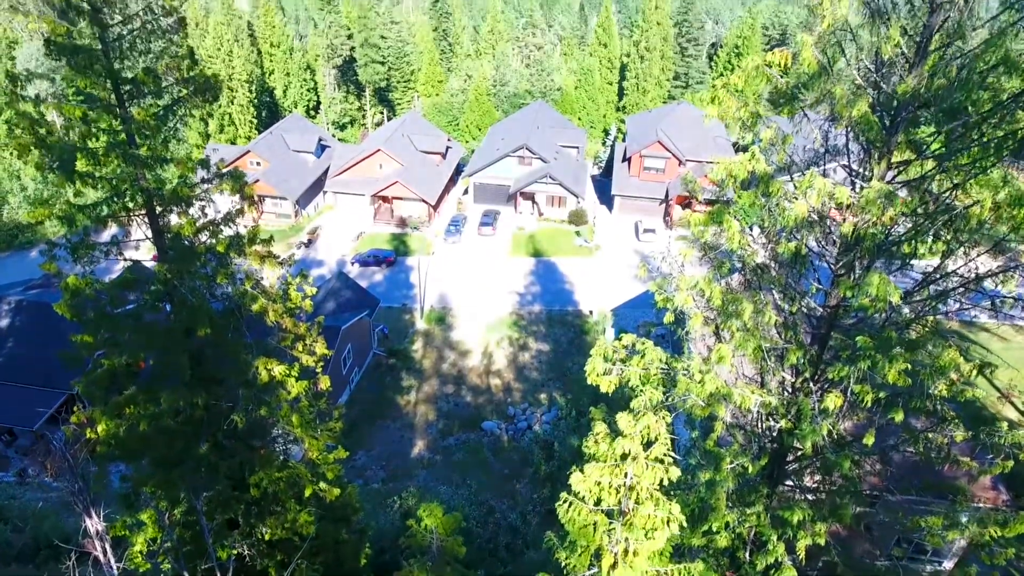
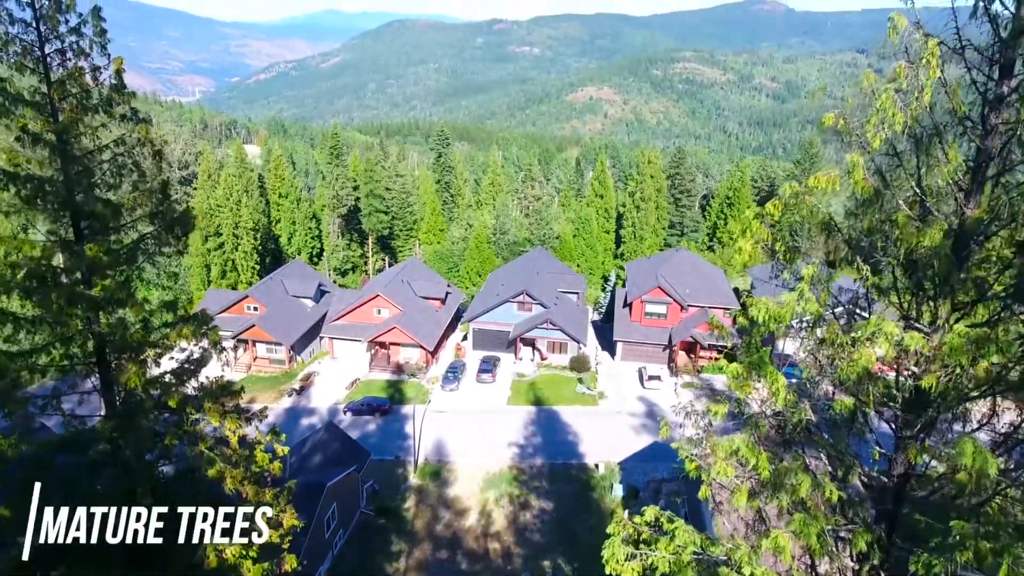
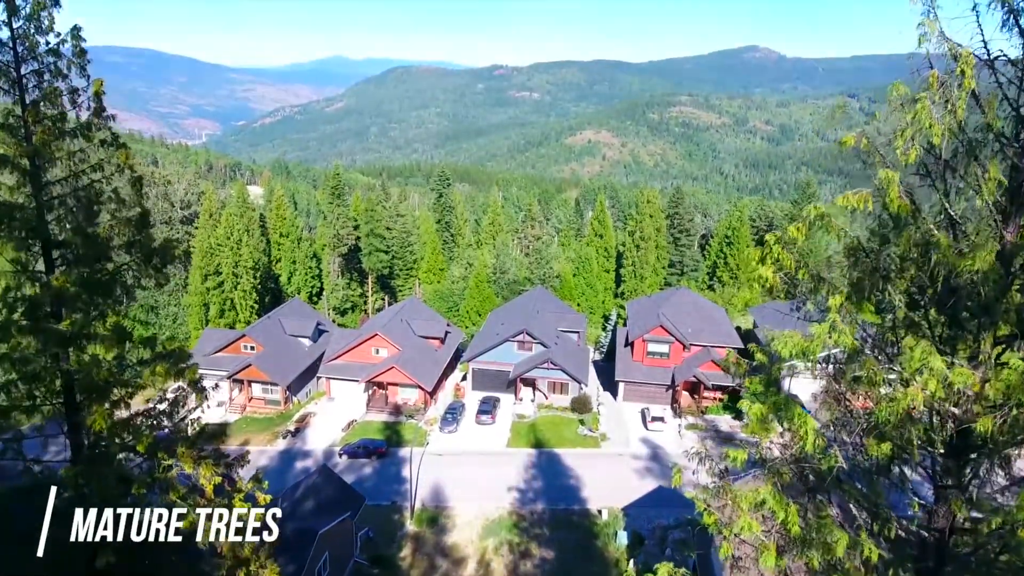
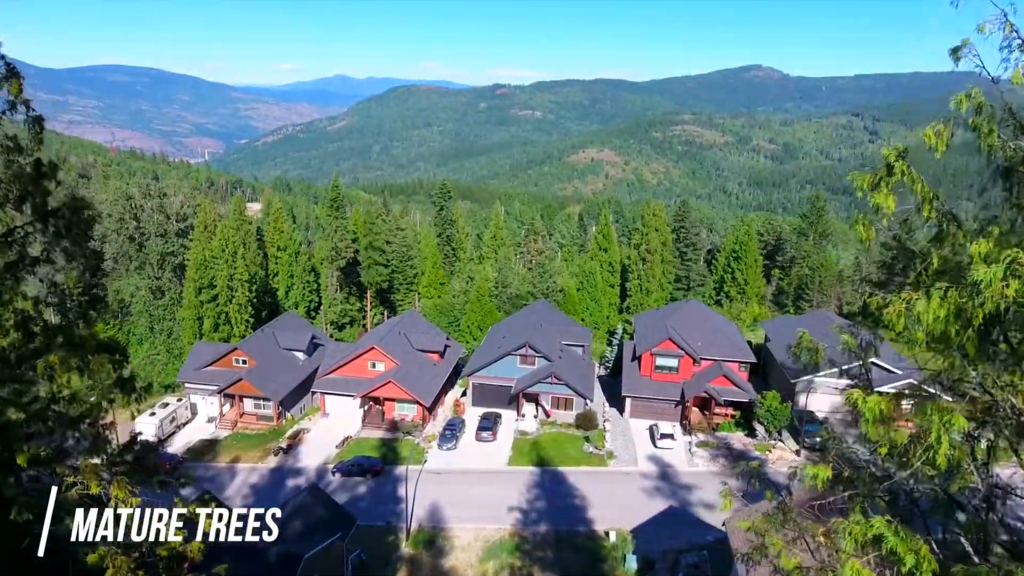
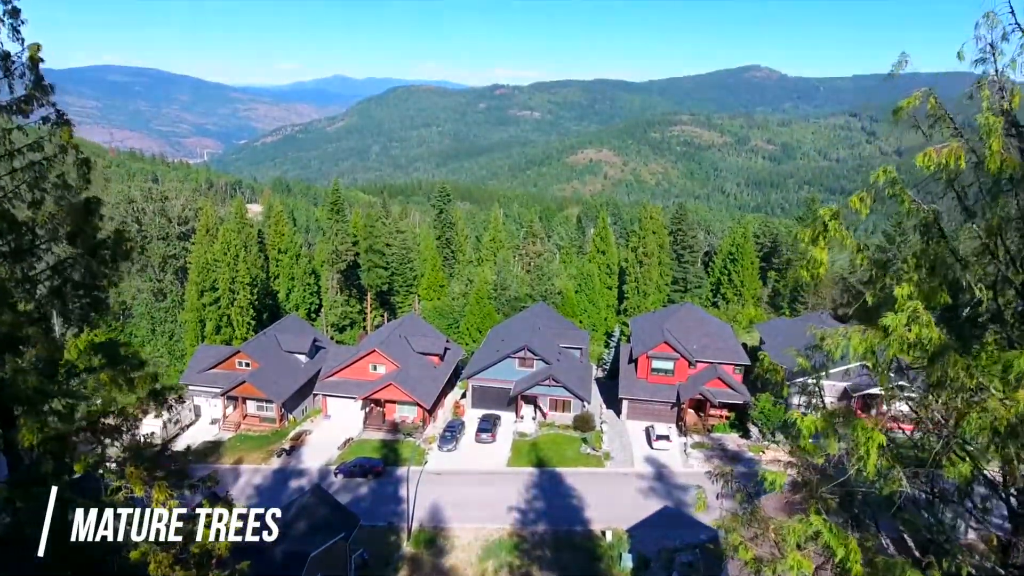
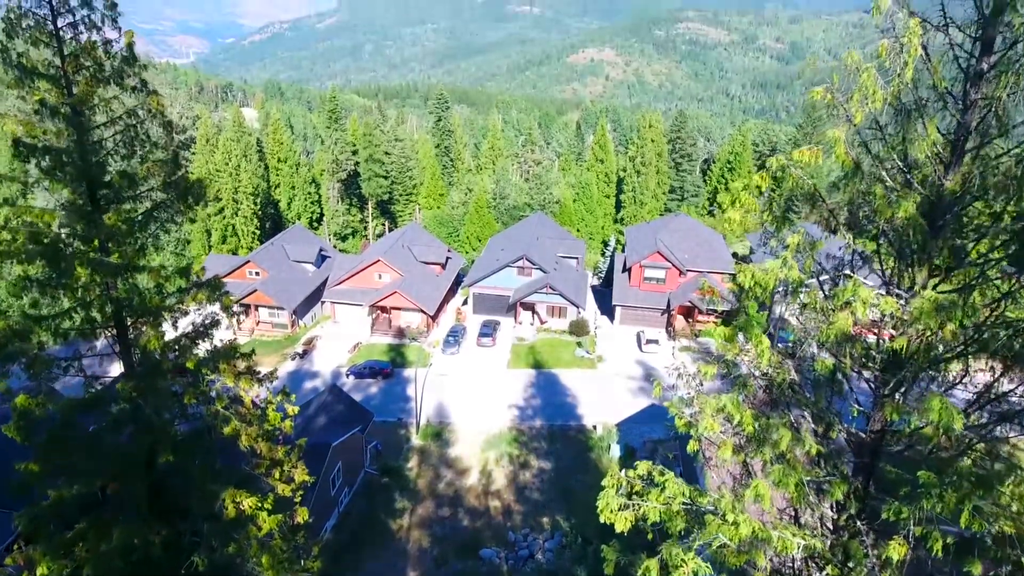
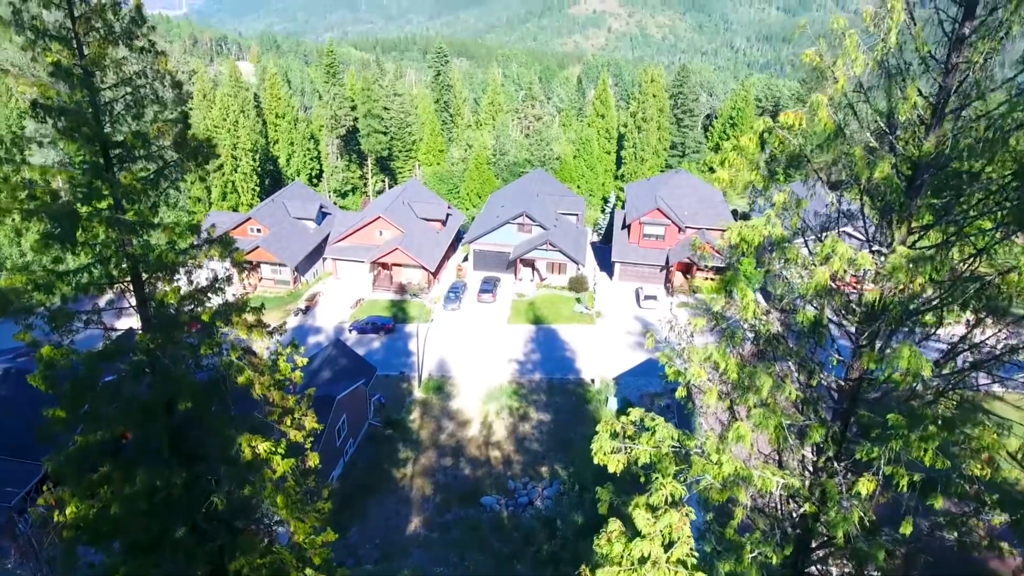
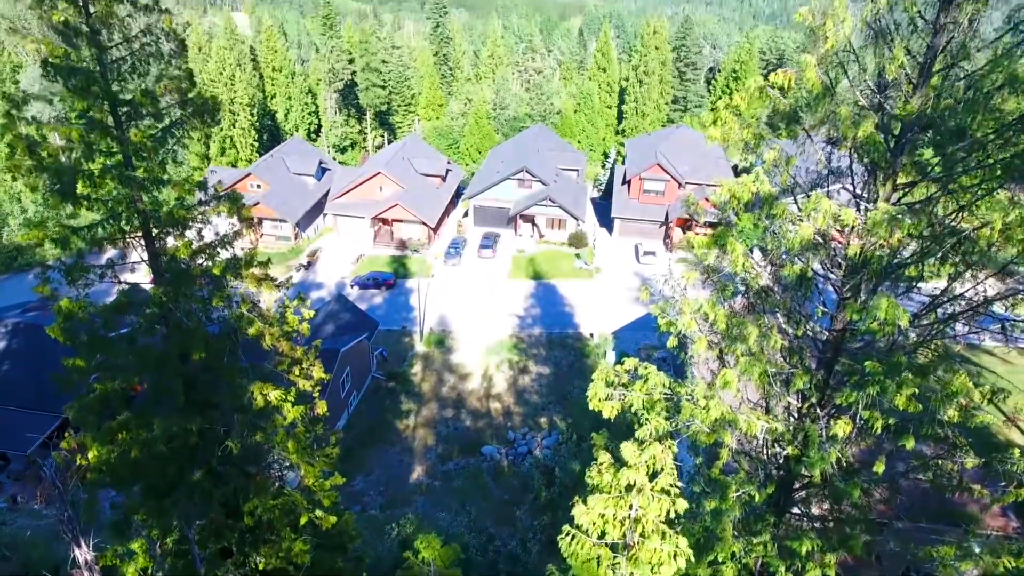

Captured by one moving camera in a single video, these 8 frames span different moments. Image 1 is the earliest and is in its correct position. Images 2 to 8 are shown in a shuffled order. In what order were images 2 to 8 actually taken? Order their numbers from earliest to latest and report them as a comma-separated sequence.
8, 7, 6, 2, 3, 5, 4
